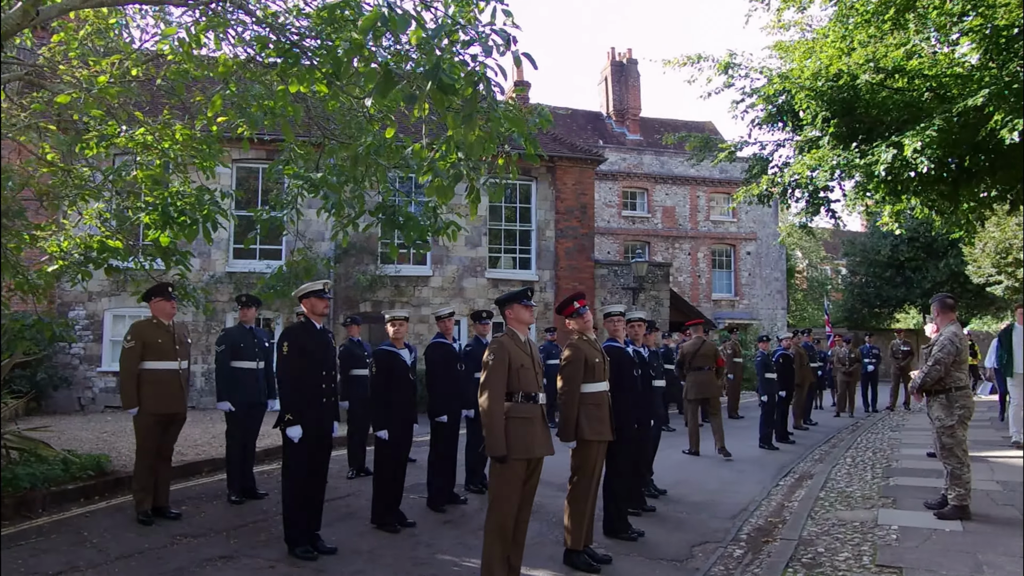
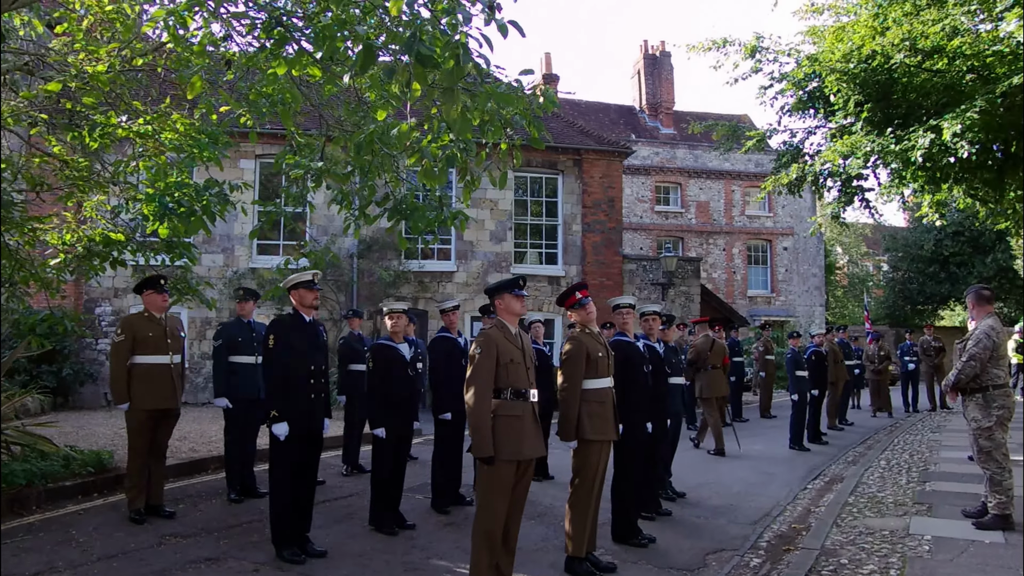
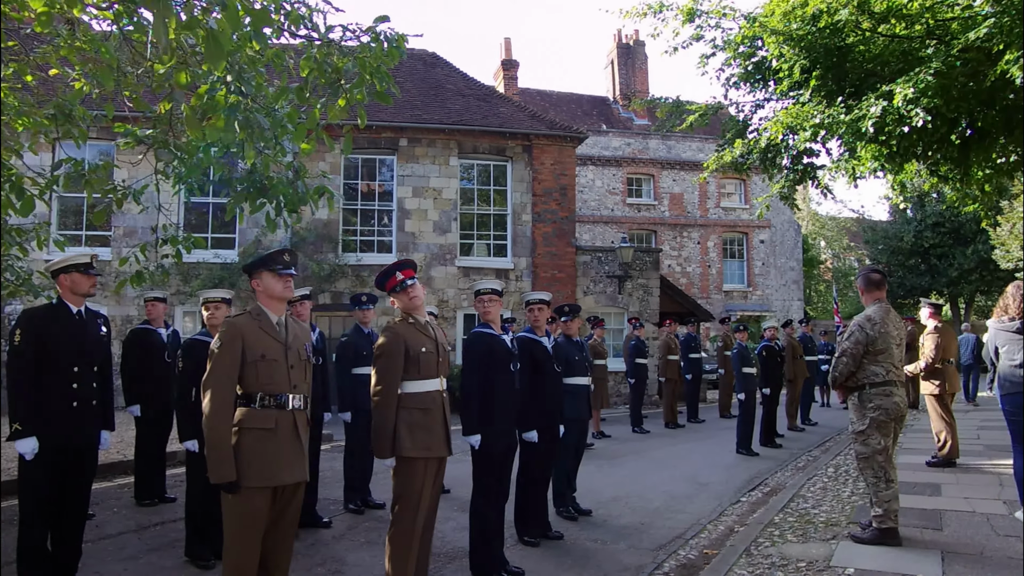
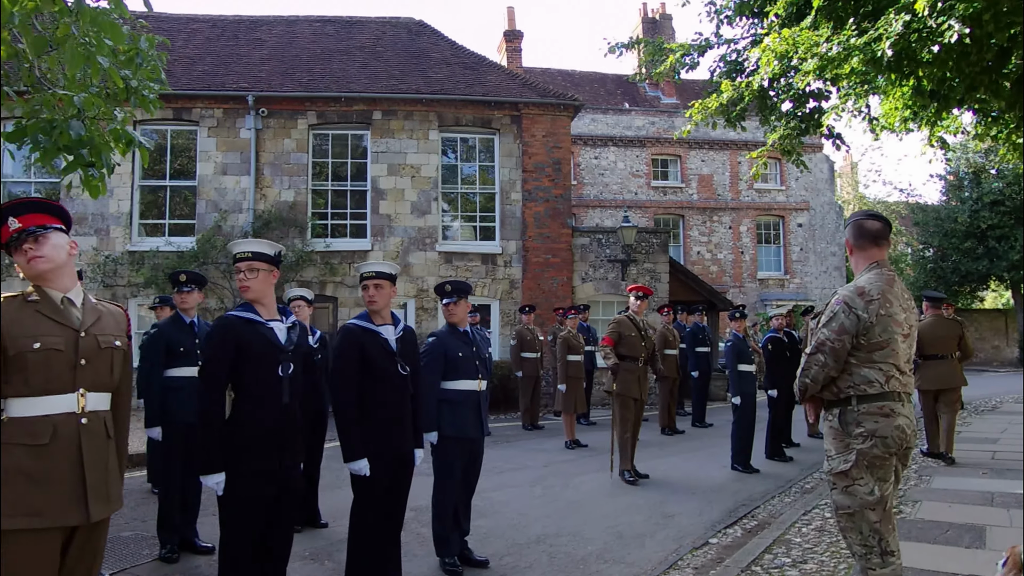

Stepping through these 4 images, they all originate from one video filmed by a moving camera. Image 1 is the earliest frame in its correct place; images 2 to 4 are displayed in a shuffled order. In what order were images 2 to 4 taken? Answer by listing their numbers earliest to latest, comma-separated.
2, 3, 4
